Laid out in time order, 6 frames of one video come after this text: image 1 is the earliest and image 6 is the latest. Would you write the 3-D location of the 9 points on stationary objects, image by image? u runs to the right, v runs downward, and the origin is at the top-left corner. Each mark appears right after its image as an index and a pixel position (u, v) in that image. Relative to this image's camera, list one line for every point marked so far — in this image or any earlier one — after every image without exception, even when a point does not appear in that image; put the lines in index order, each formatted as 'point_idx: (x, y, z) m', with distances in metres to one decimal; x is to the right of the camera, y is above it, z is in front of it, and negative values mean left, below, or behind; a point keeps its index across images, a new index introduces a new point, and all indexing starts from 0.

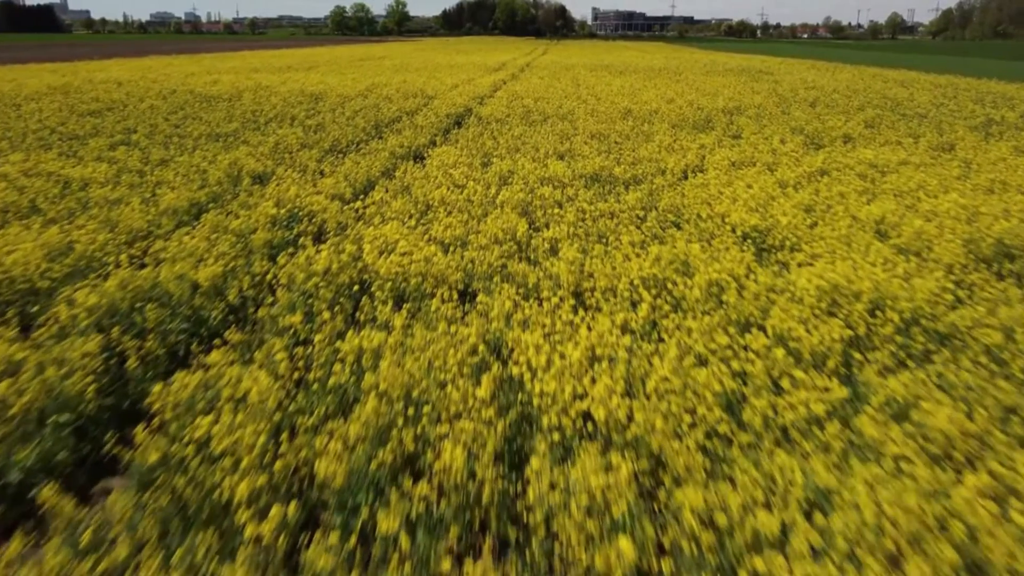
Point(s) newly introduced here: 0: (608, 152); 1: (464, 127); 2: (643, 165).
0: (+1.4, +1.9, +8.9) m
1: (-0.9, +3.0, +11.6) m
2: (+1.7, +1.5, +7.9) m
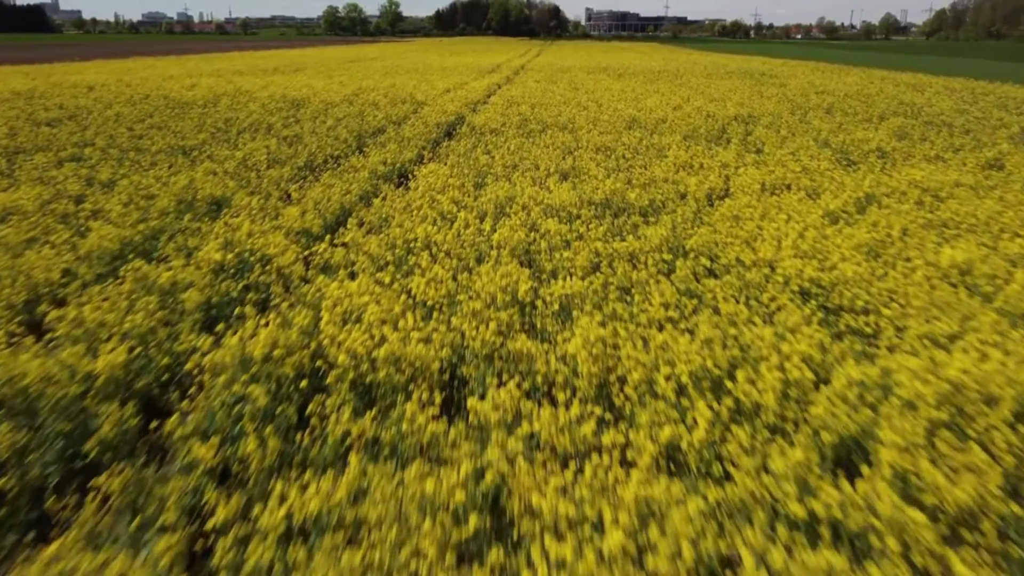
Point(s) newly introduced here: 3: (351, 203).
0: (+1.3, +1.5, +7.9) m
1: (-1.0, +2.6, +10.6) m
2: (+1.6, +1.1, +6.9) m
3: (-1.7, +0.9, +6.4) m
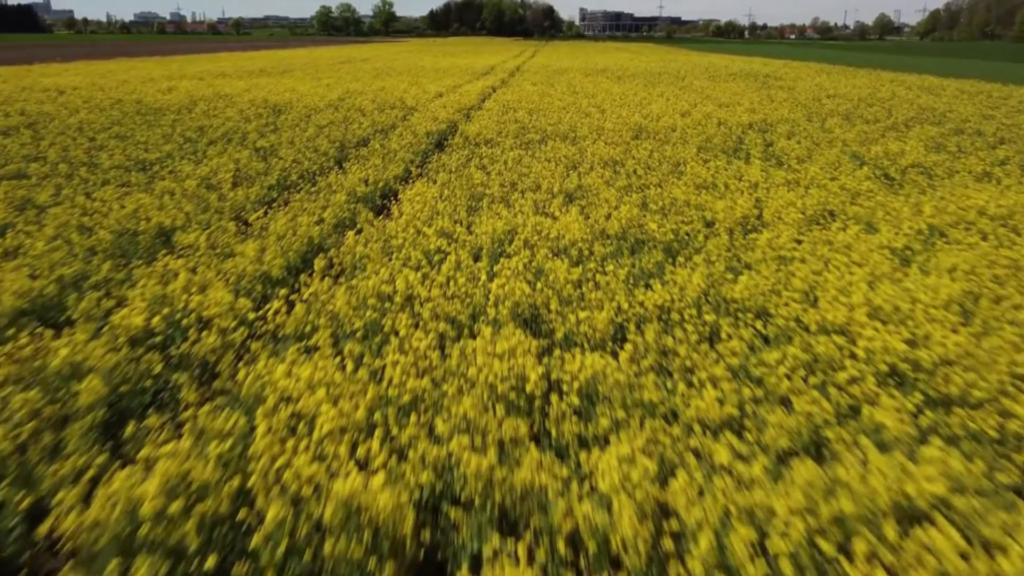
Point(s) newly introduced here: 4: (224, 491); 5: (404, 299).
0: (+1.3, +1.1, +6.9) m
1: (-1.0, +2.1, +9.6) m
2: (+1.6, +0.7, +6.0) m
3: (-1.7, +0.4, +5.4) m
4: (-1.1, -0.8, +2.3) m
5: (-0.7, -0.1, +4.0) m
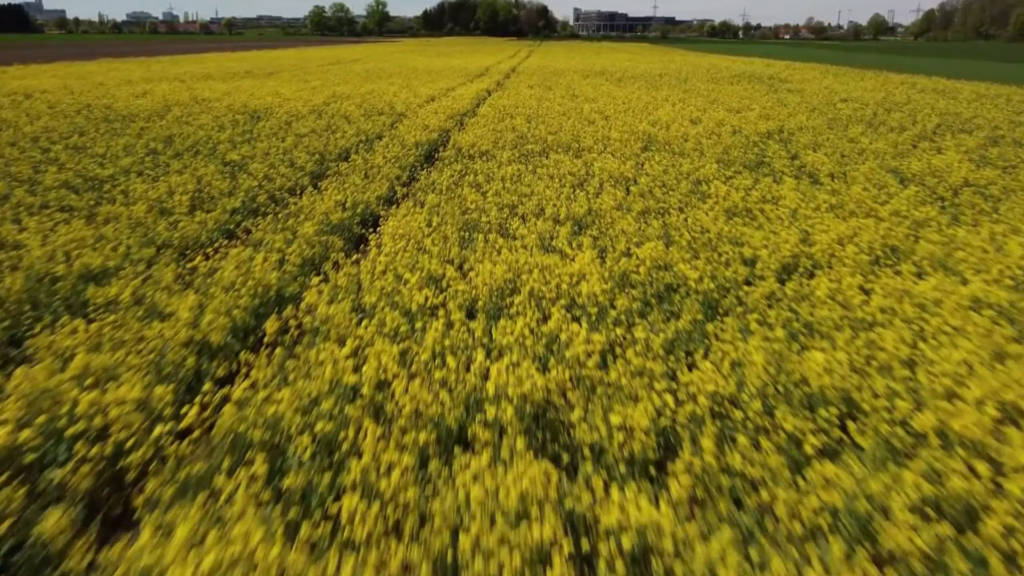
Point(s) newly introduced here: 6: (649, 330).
0: (+1.3, +0.6, +5.9) m
1: (-1.0, +1.7, +8.6) m
2: (+1.6, +0.3, +5.0) m
3: (-1.7, 0.0, +4.4) m
4: (-1.0, -1.2, +1.3) m
5: (-0.7, -0.5, +3.0) m
6: (+0.8, -0.3, +3.8) m
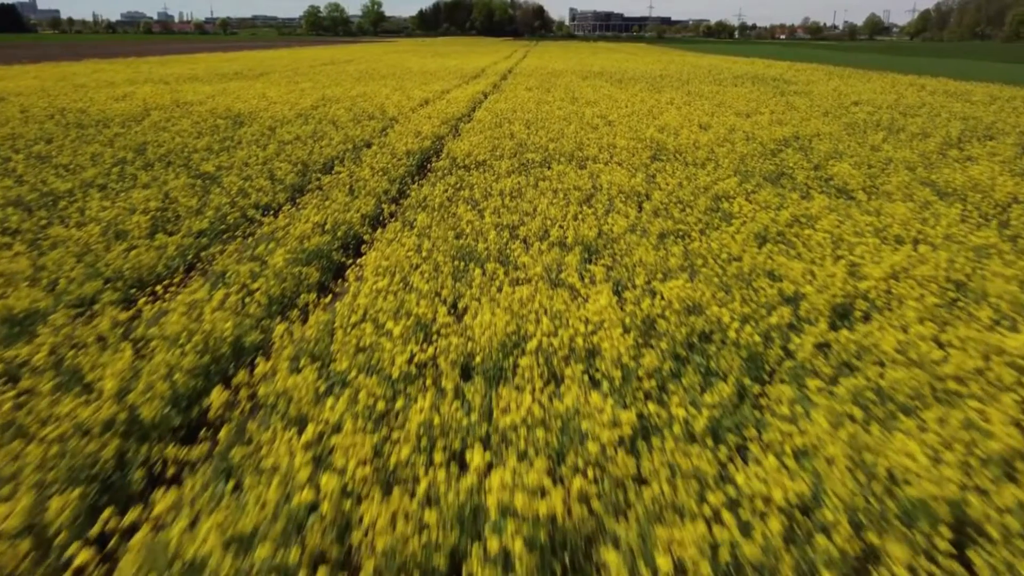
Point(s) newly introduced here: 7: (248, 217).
0: (+1.3, +0.3, +5.2) m
1: (-1.0, +1.4, +7.9) m
2: (+1.7, 0.0, +4.3) m
3: (-1.6, -0.3, +3.7) m
4: (-1.0, -1.5, +0.5) m
5: (-0.6, -0.8, +2.3) m
6: (+0.9, -0.6, +3.0) m
7: (-2.7, +0.7, +6.4) m
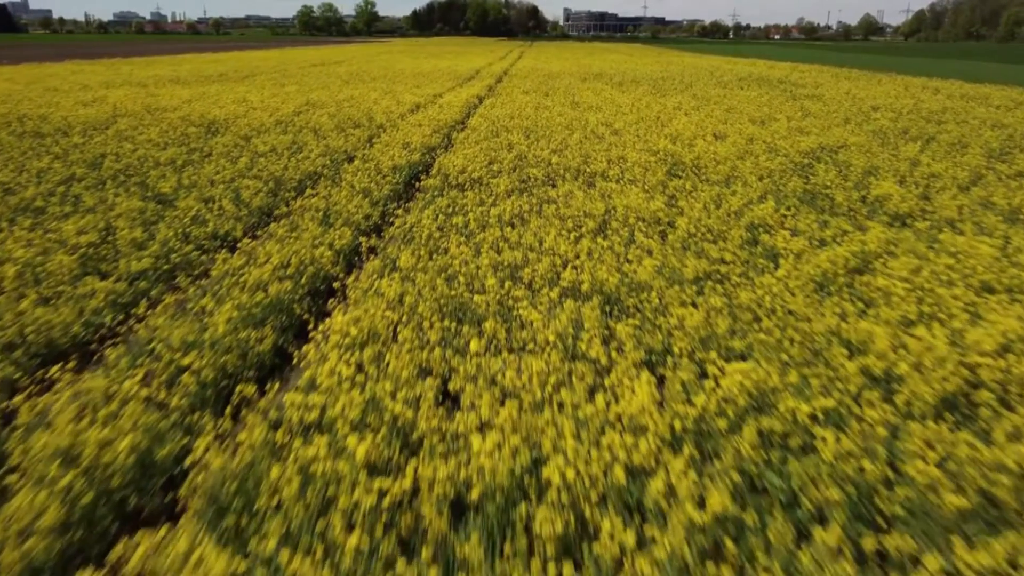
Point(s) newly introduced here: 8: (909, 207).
0: (+1.3, -0.1, +4.2) m
1: (-1.0, +1.0, +6.8) m
2: (+1.7, -0.5, +3.3) m
3: (-1.6, -0.7, +2.7) m
4: (-0.9, -1.9, -0.5) m
5: (-0.6, -1.2, +1.3) m
6: (+0.9, -1.0, +2.0) m
7: (-2.7, +0.3, +5.4) m
8: (+4.1, +0.8, +6.2) m
